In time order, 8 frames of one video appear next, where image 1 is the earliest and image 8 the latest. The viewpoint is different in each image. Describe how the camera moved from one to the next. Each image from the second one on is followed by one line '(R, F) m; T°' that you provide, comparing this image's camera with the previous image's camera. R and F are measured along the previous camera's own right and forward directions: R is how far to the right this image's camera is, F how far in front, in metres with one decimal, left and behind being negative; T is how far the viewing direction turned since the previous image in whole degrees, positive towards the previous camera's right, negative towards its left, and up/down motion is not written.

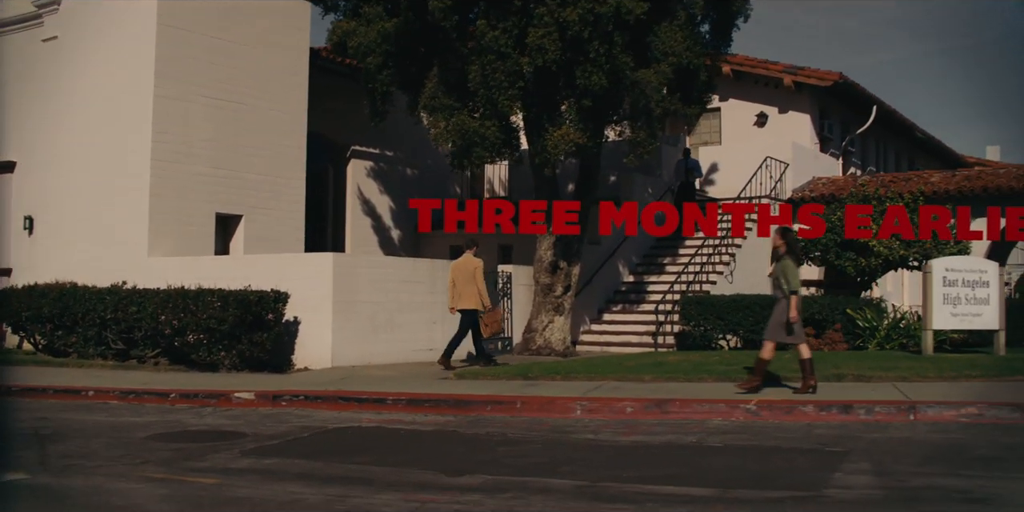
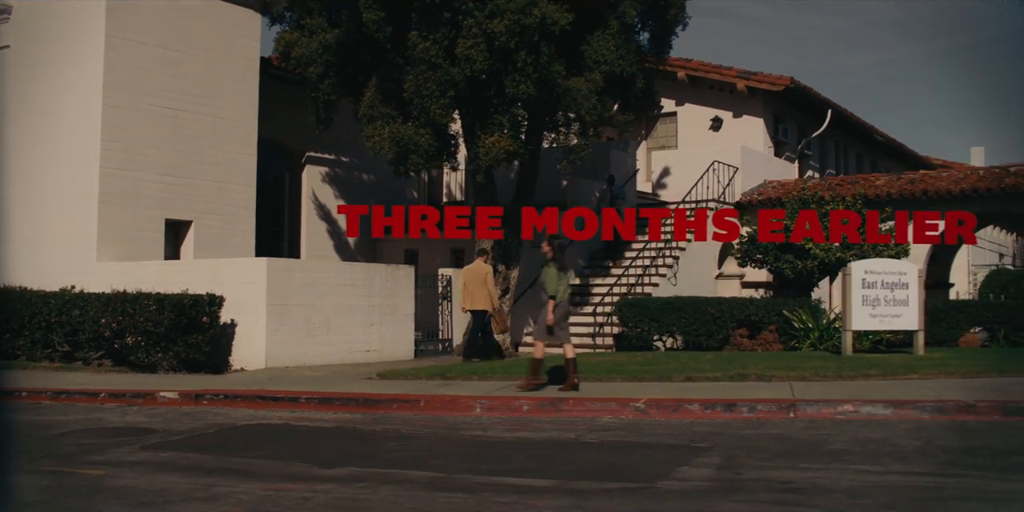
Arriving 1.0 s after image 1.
(+1.2, -0.5) m; 0°
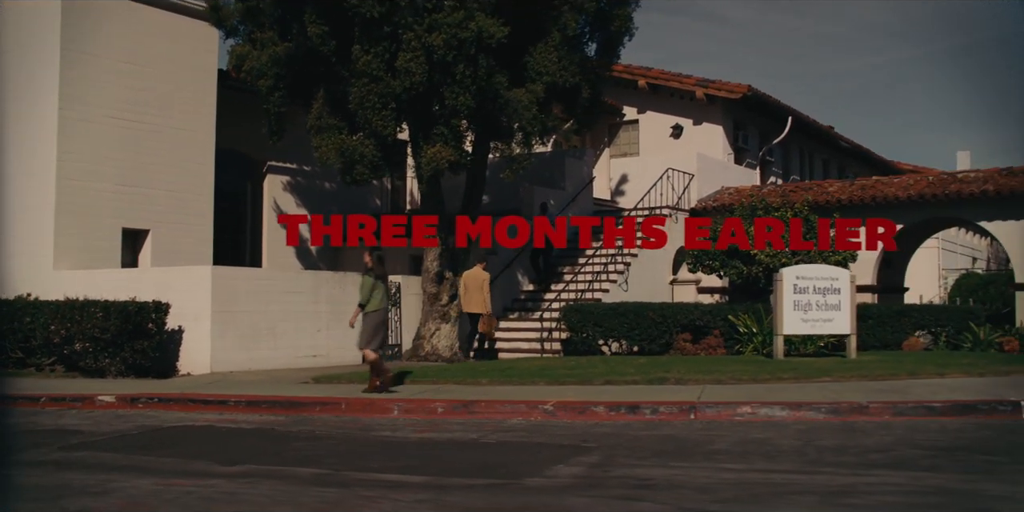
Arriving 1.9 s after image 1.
(+1.1, -0.5) m; 0°
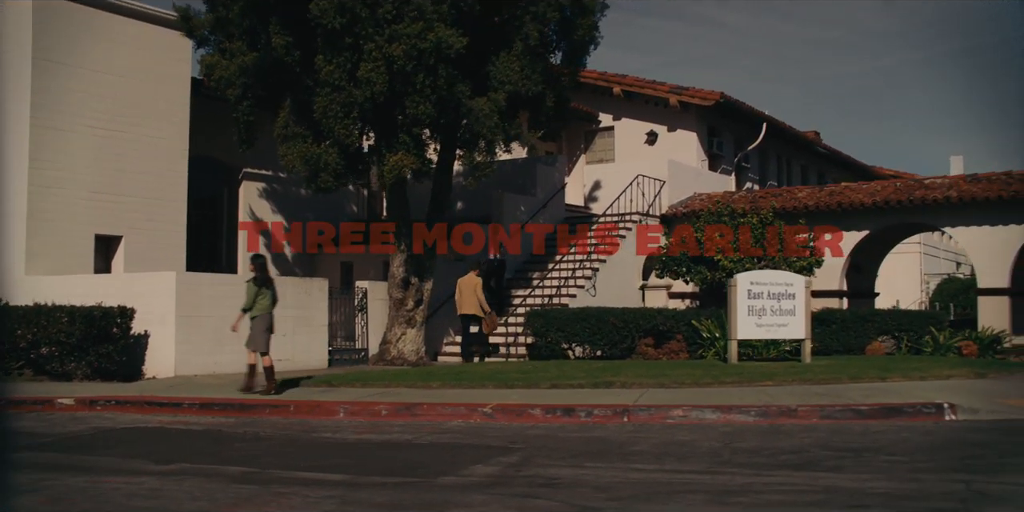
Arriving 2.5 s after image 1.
(+0.8, -0.3) m; 0°
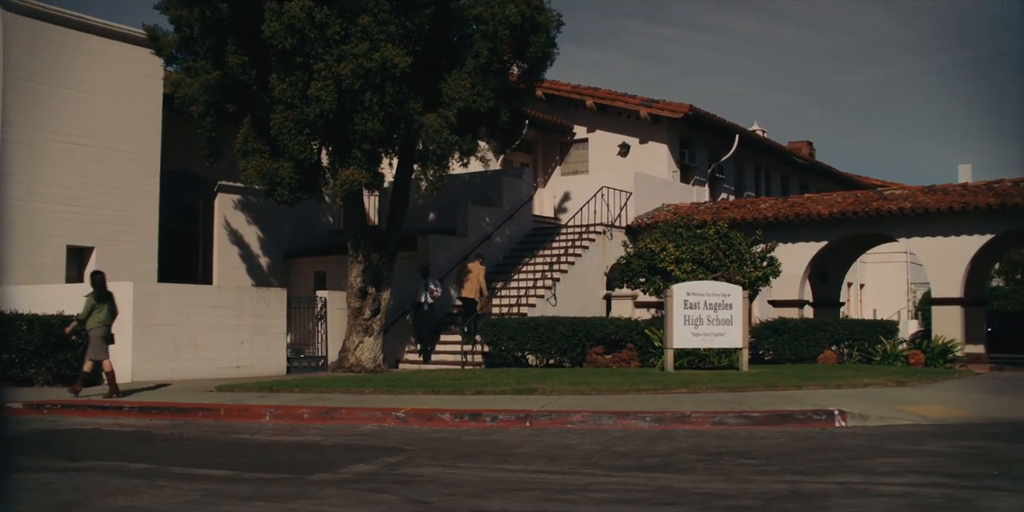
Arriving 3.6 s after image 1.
(+1.5, -0.6) m; -2°
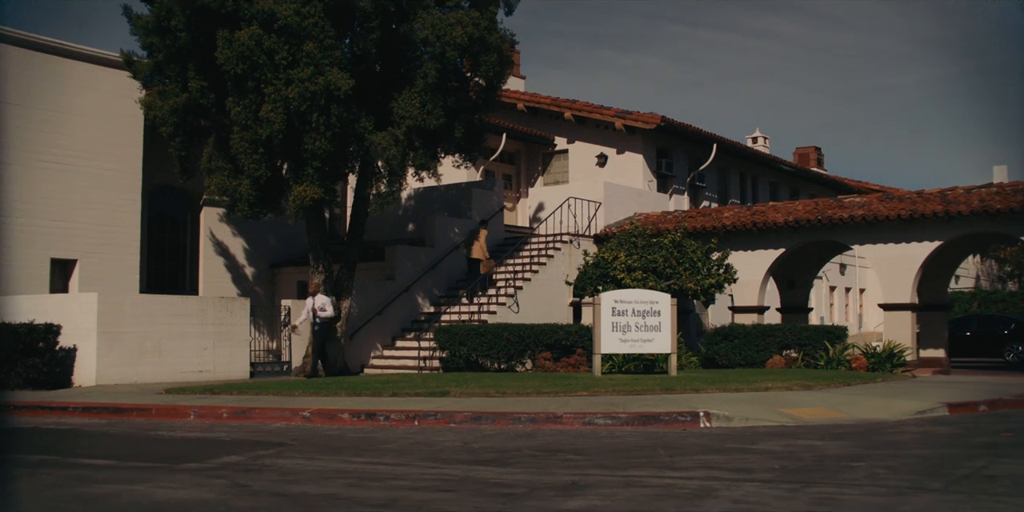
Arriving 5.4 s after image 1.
(+2.3, -0.9) m; -4°
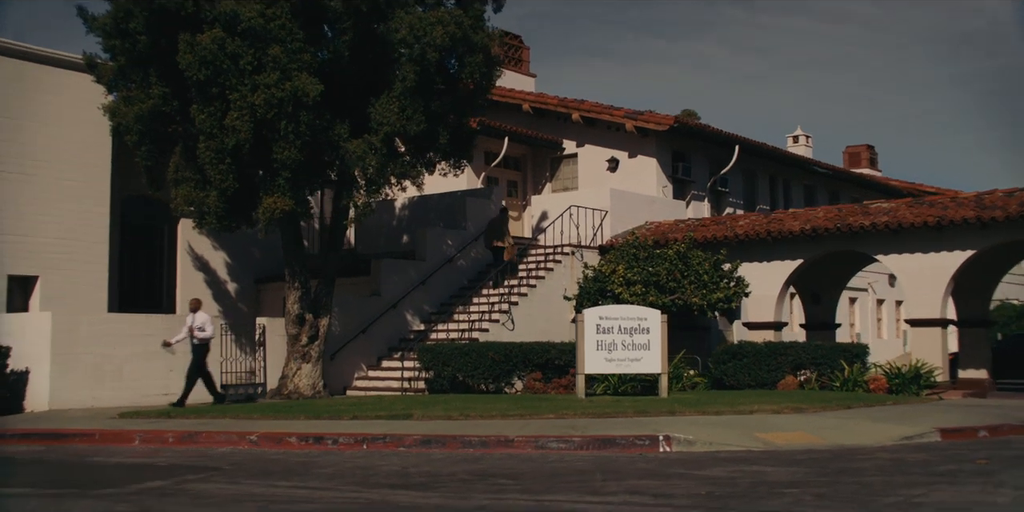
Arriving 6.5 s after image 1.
(+1.2, +0.7) m; -3°
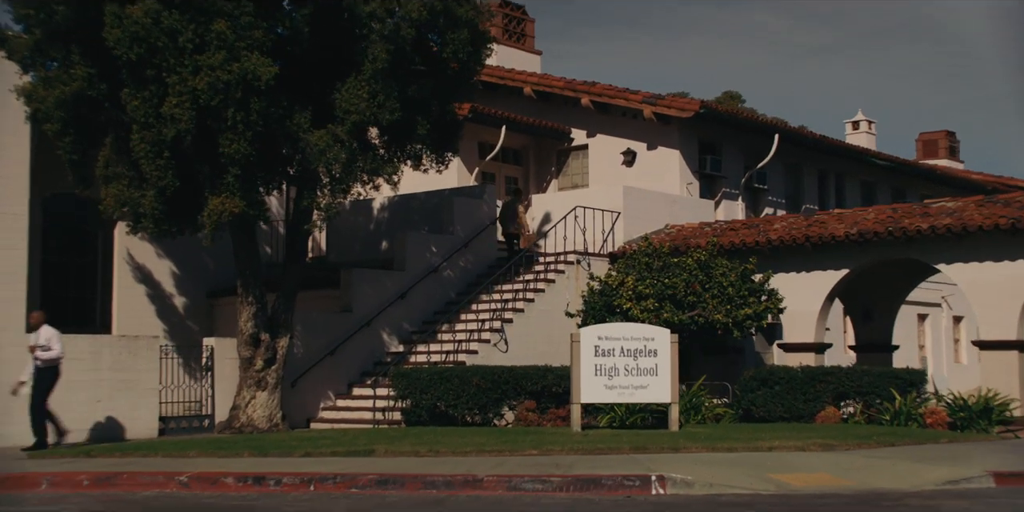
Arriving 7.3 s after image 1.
(+0.3, +2.0) m; 0°
